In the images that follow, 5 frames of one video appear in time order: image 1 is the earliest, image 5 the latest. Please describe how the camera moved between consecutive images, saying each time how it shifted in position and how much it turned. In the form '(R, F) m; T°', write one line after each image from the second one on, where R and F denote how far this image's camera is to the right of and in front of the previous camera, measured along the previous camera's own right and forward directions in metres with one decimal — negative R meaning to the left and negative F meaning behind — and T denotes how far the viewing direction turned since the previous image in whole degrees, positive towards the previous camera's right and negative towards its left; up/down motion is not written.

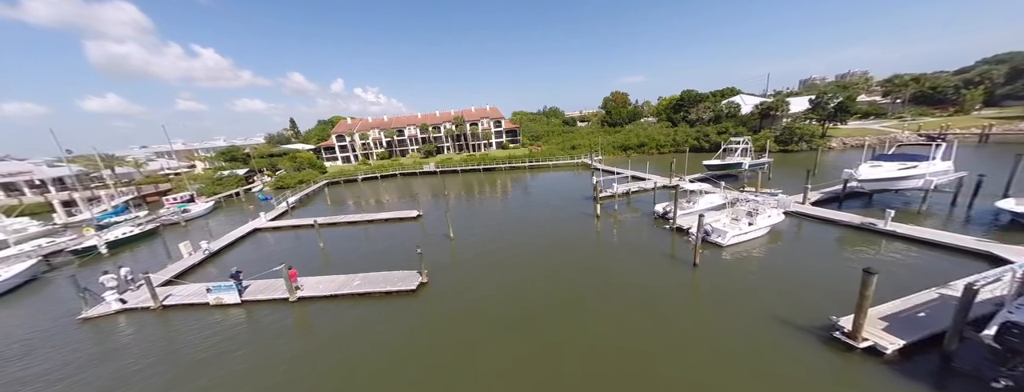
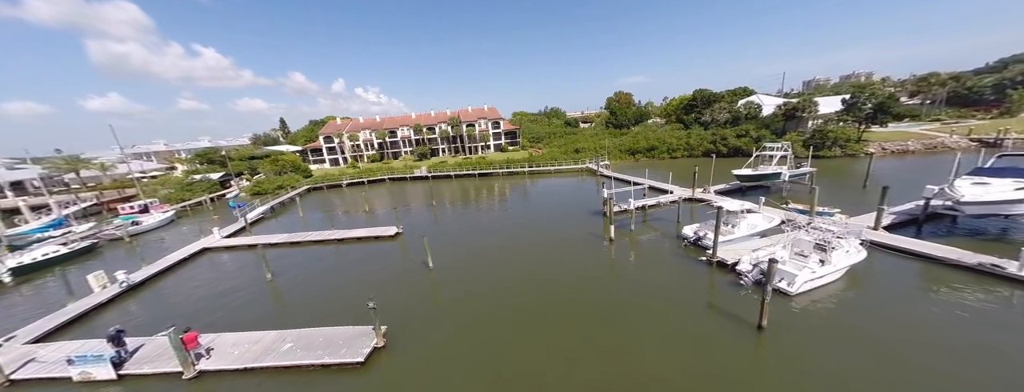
(+0.4, +4.0) m; 0°
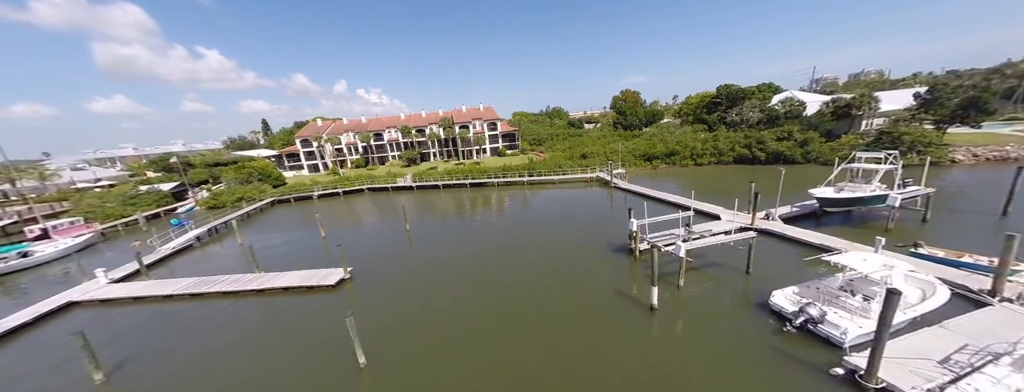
(+0.6, +6.4) m; 0°
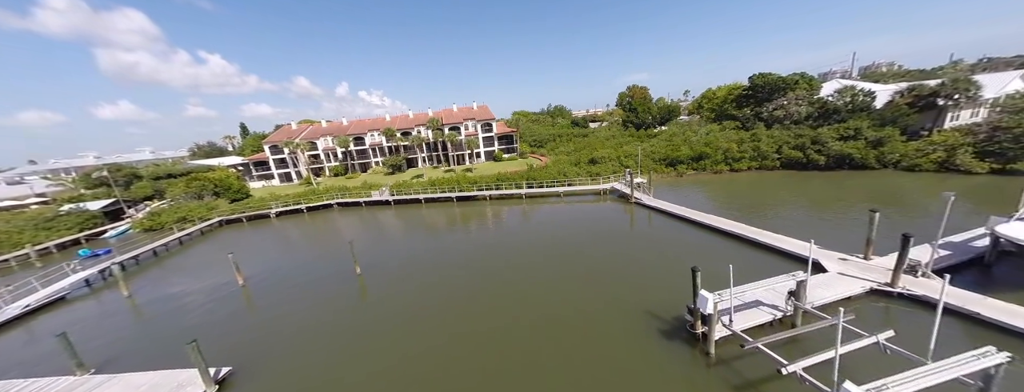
(+0.8, +6.7) m; 0°
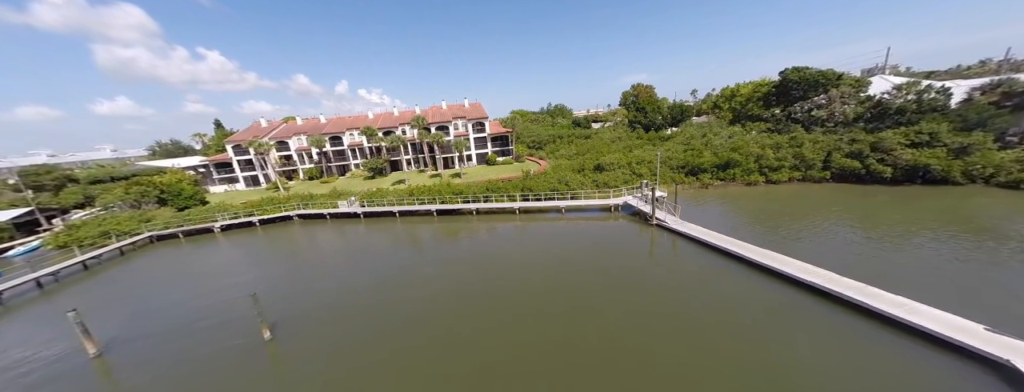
(+0.7, +5.4) m; 0°
